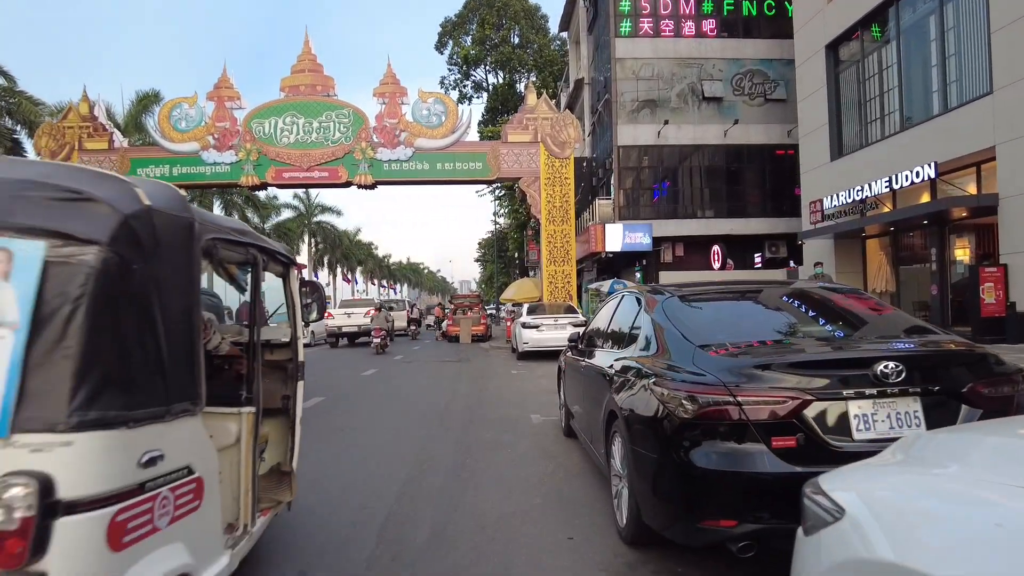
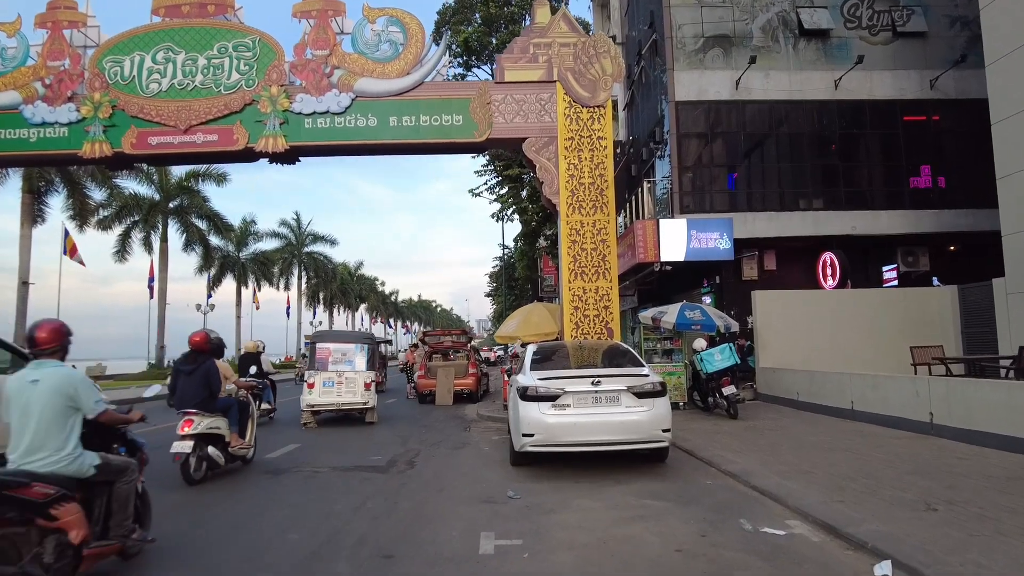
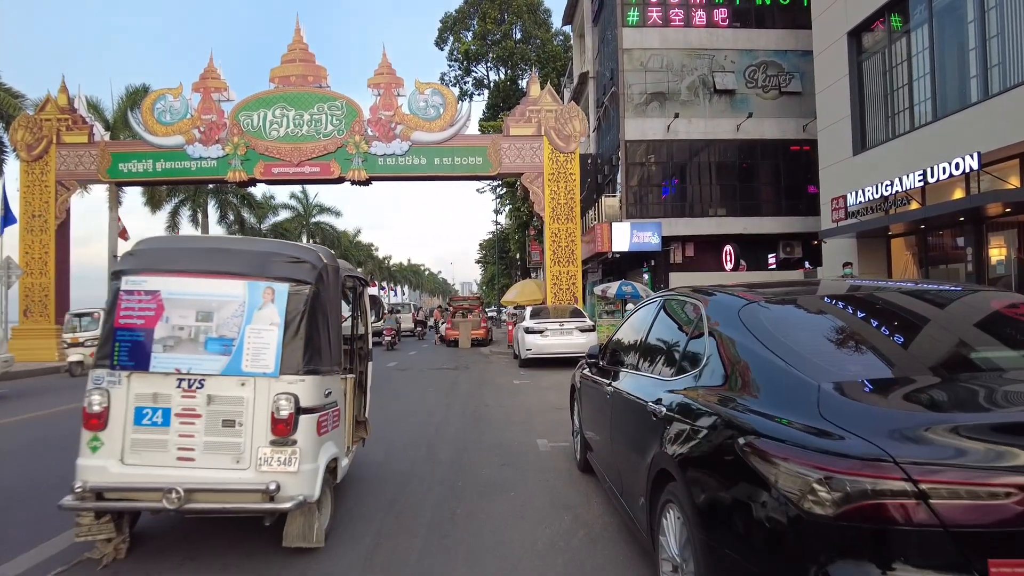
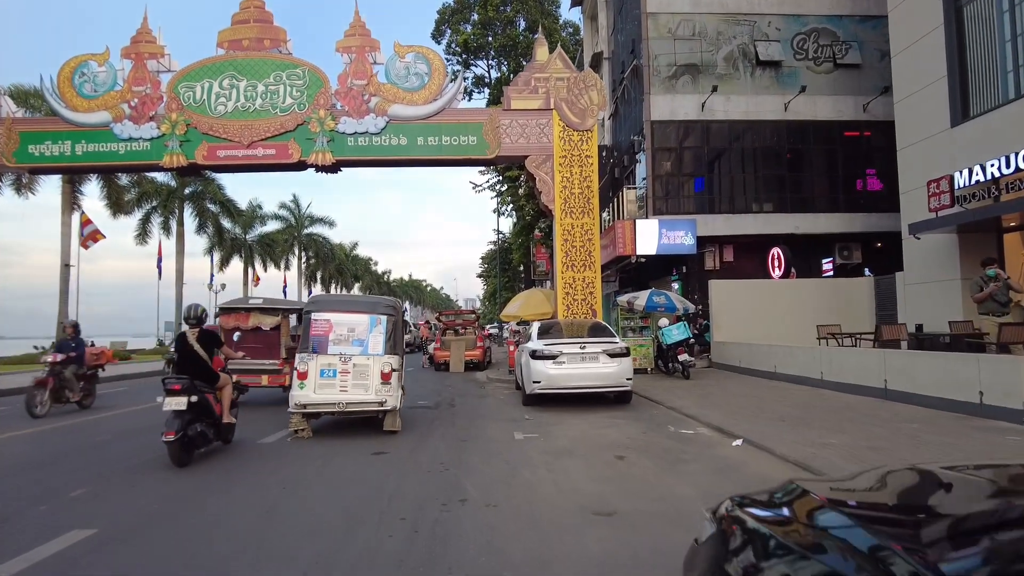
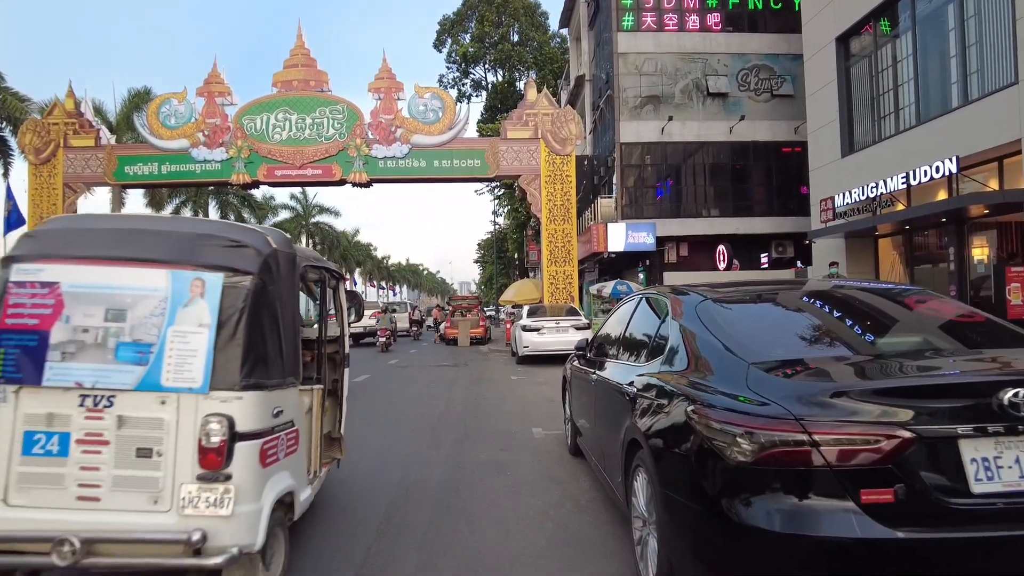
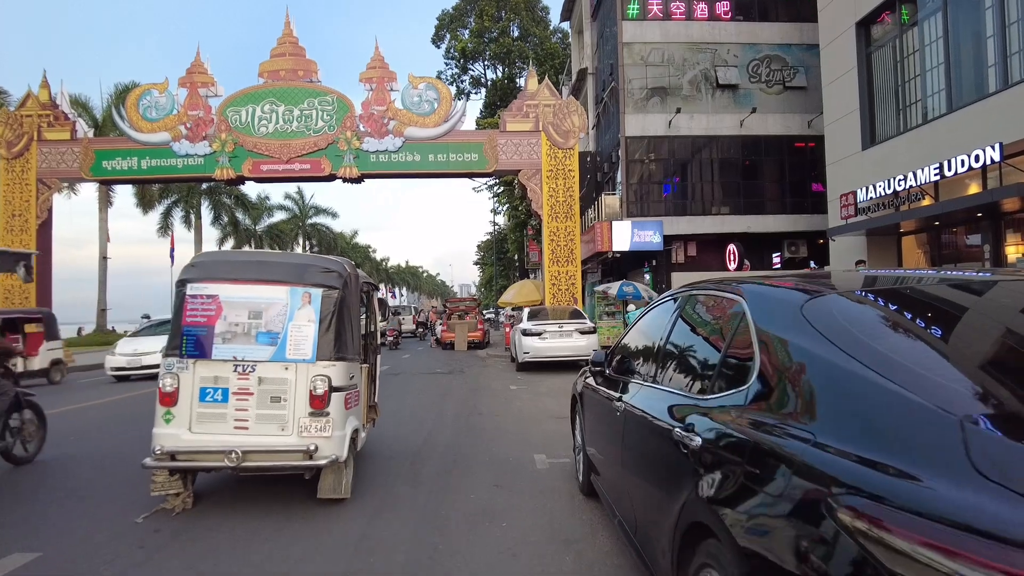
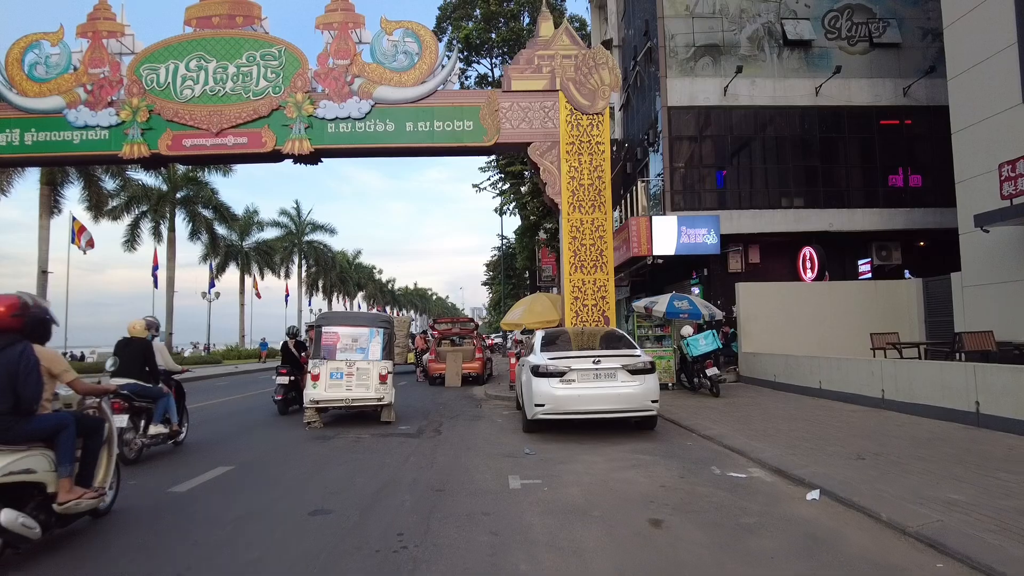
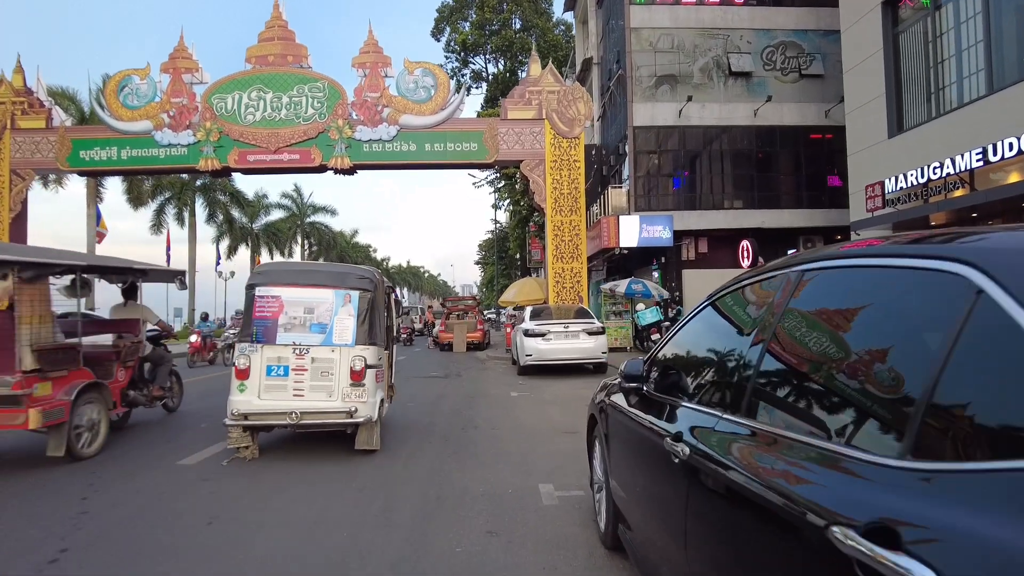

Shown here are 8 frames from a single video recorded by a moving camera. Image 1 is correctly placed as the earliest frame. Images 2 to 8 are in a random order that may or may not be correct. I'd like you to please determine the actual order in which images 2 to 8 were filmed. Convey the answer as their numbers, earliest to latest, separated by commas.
5, 3, 6, 8, 4, 7, 2
